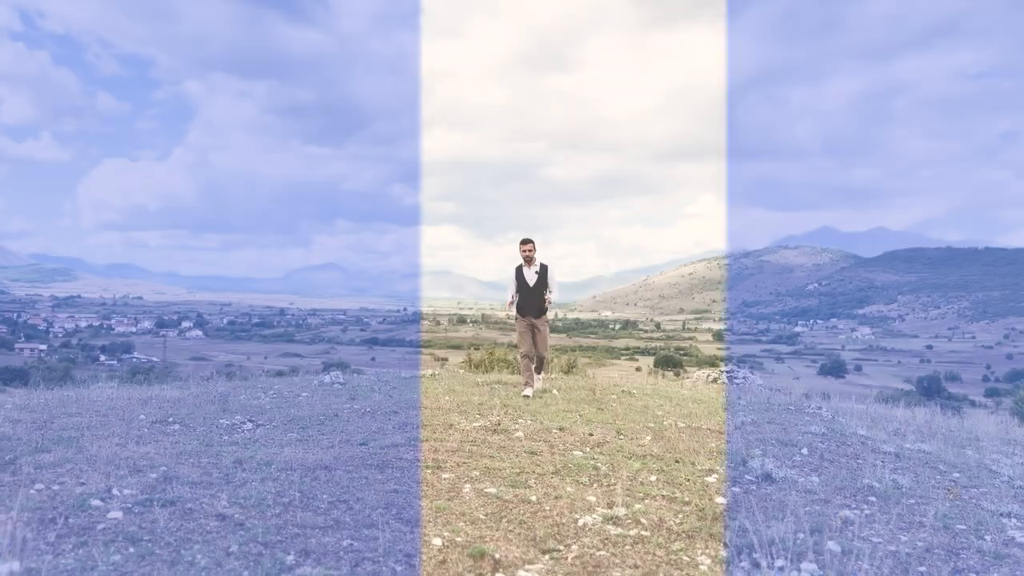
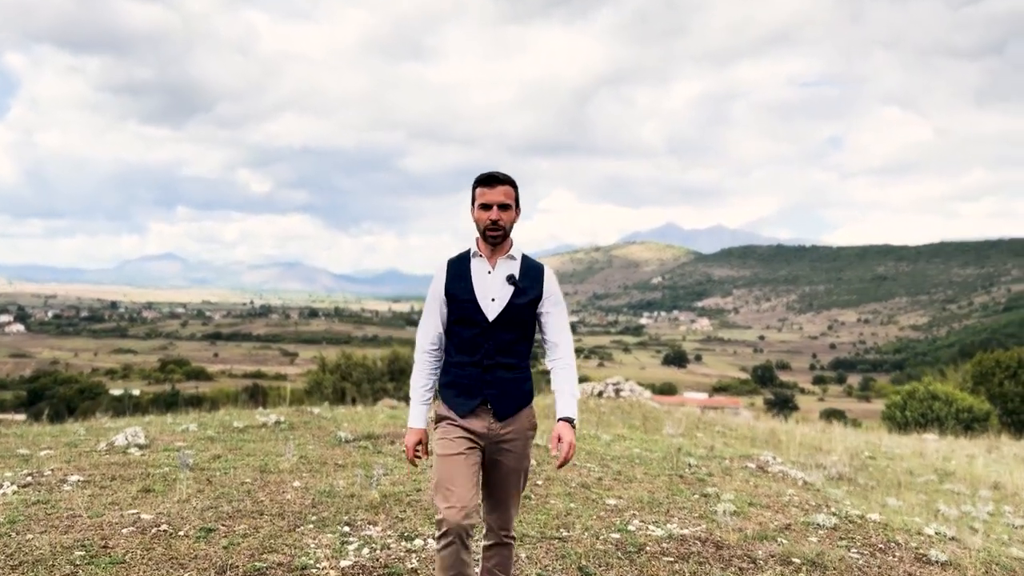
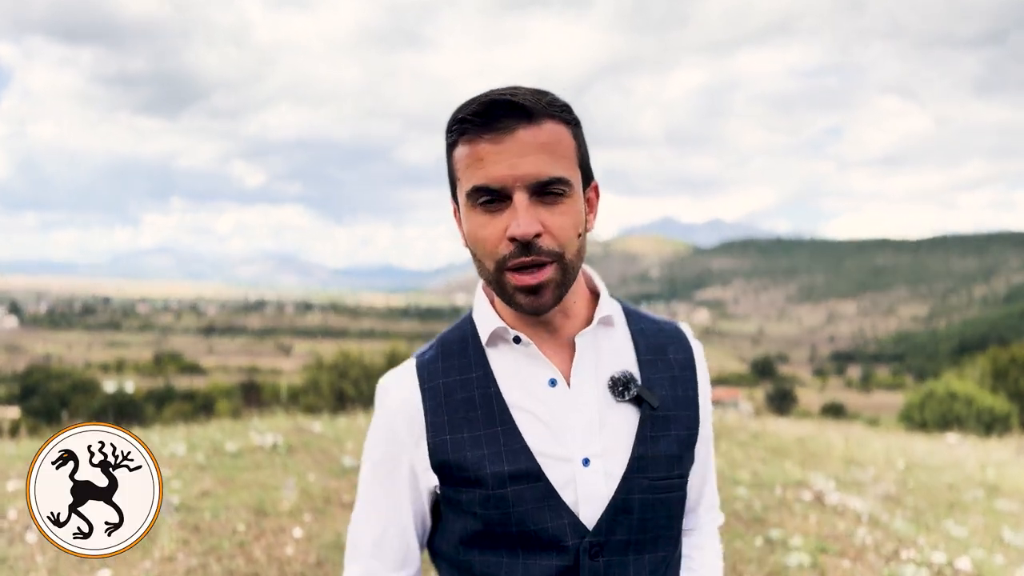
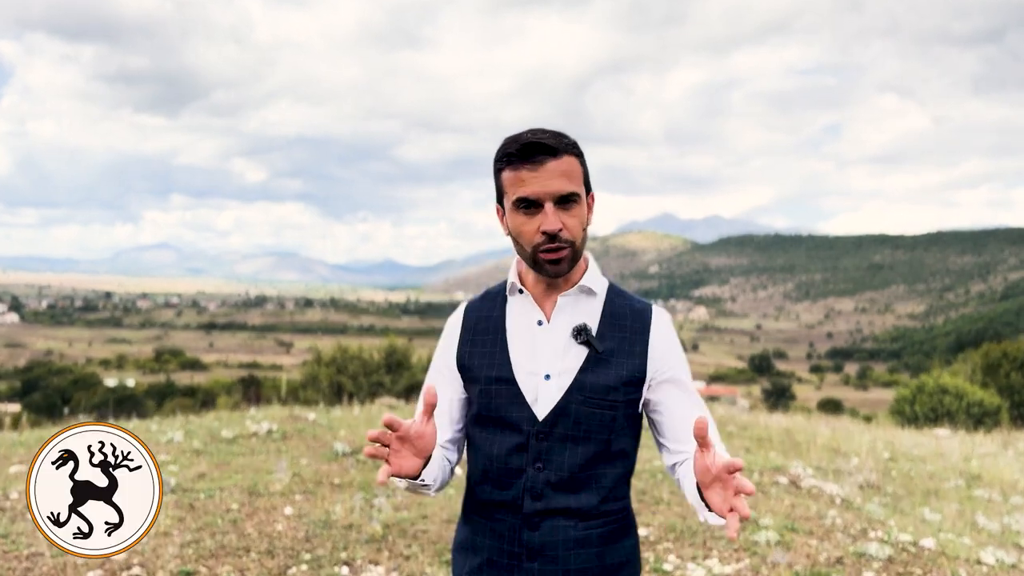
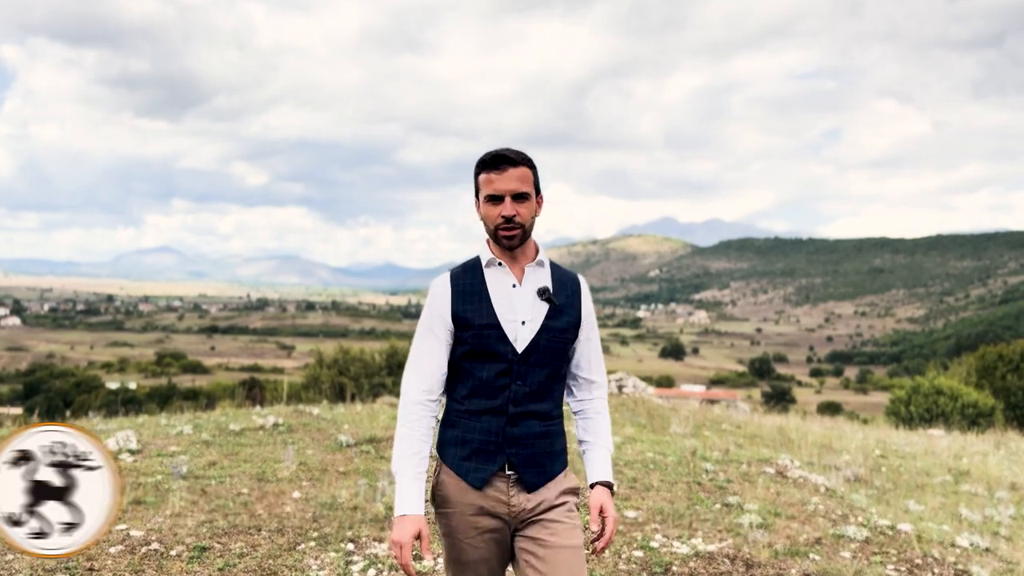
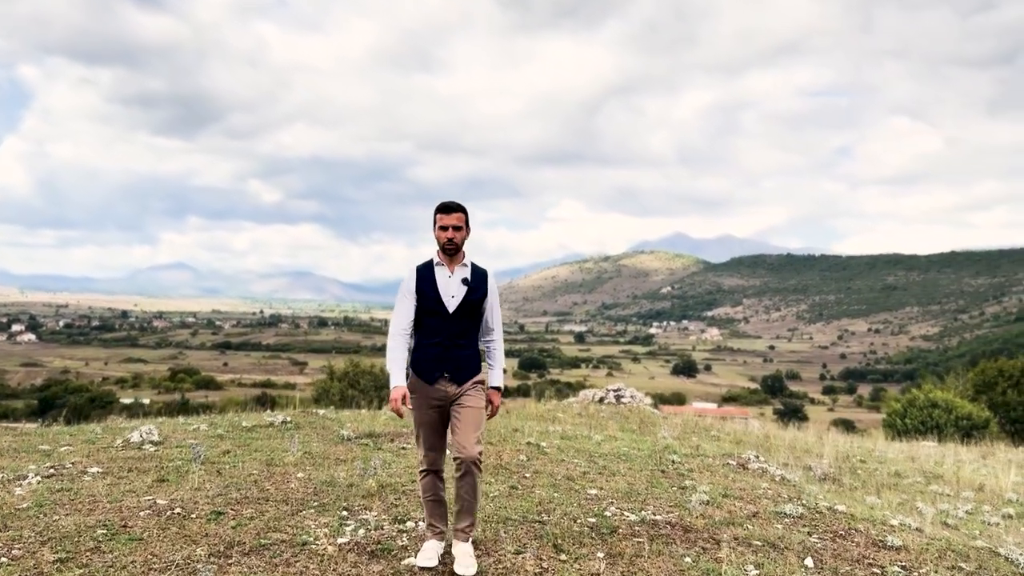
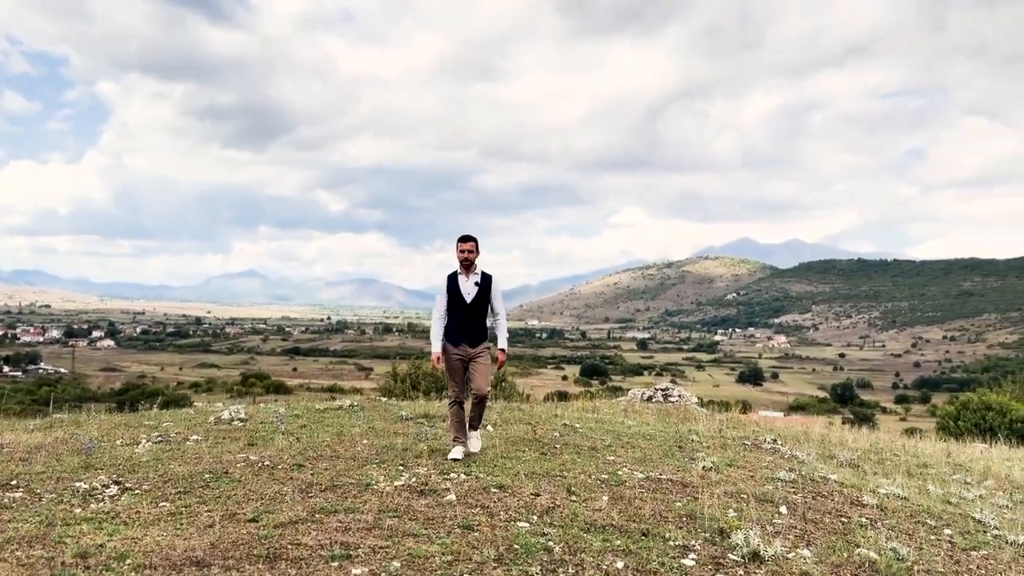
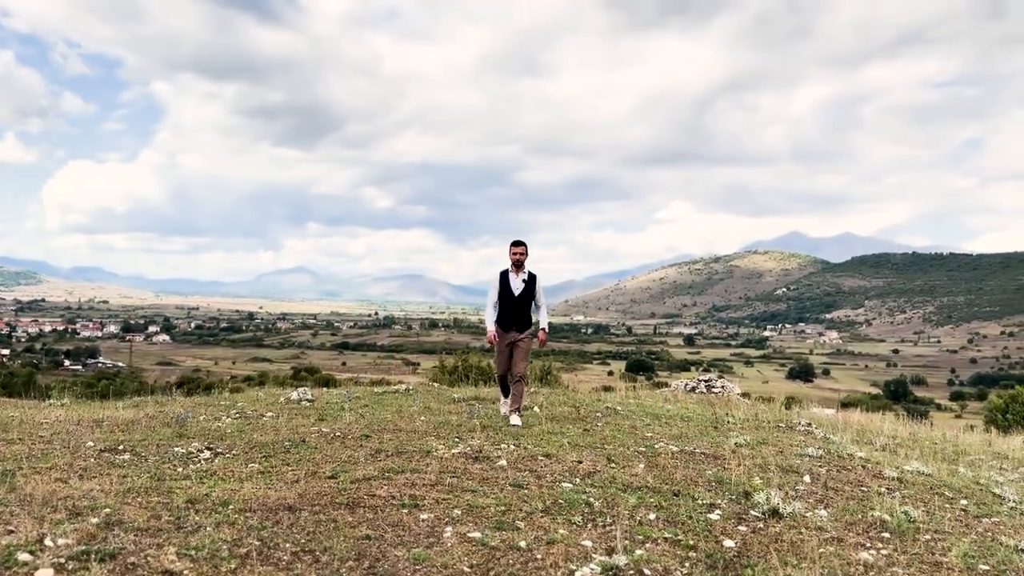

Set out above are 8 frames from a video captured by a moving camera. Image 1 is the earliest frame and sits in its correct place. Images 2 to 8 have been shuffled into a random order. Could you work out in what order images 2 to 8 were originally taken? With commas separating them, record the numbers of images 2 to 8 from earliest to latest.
8, 7, 6, 2, 5, 4, 3
